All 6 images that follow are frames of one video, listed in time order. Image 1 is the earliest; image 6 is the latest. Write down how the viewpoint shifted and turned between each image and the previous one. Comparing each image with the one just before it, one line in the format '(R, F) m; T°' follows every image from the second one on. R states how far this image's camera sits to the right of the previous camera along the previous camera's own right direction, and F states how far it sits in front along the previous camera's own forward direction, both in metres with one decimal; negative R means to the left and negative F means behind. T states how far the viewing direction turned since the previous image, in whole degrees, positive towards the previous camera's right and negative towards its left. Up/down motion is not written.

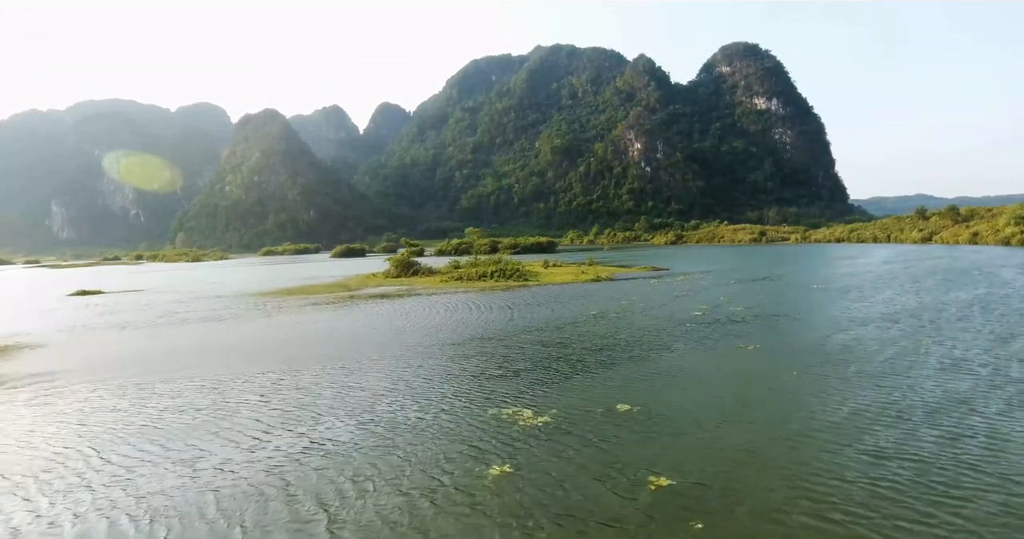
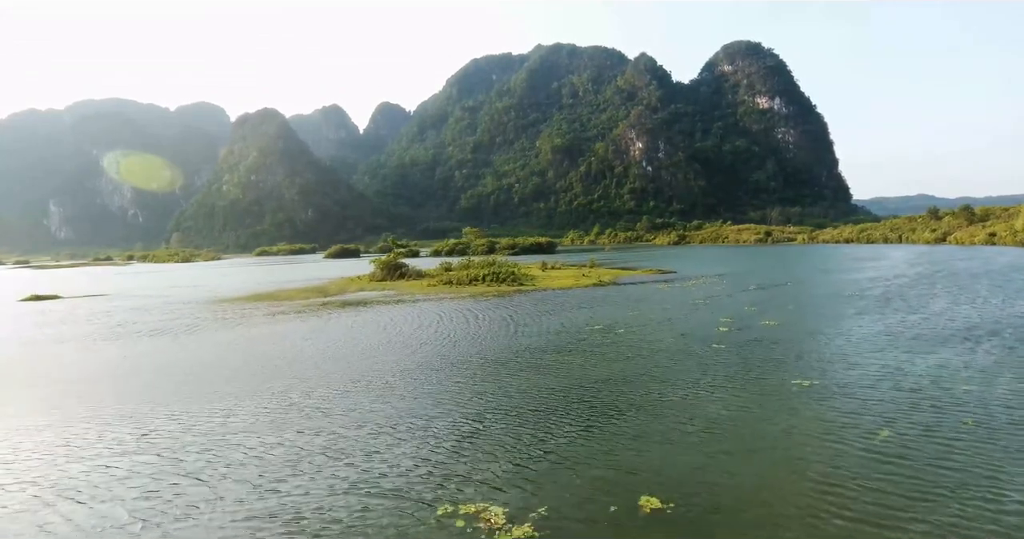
(+0.4, +4.1) m; 0°
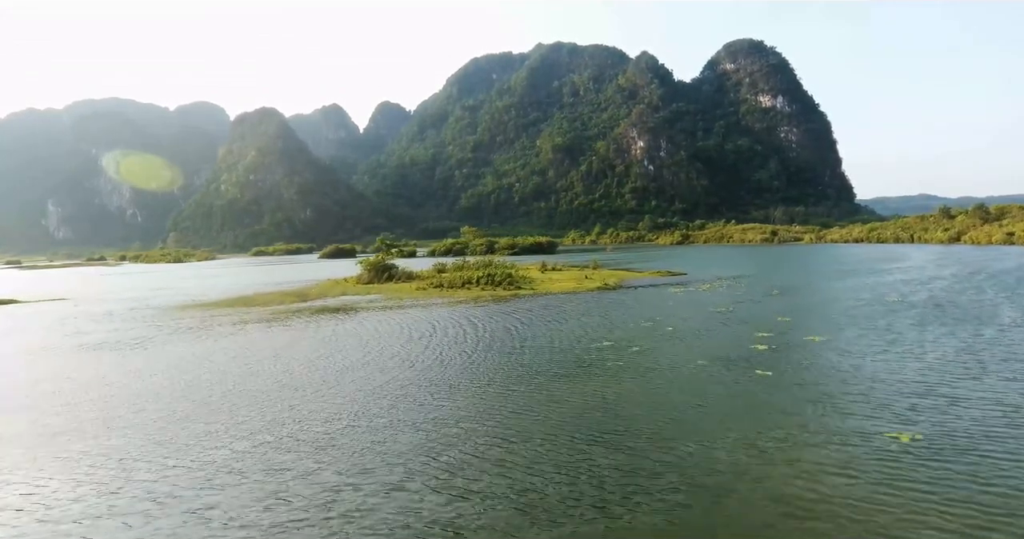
(+0.2, +3.6) m; 0°
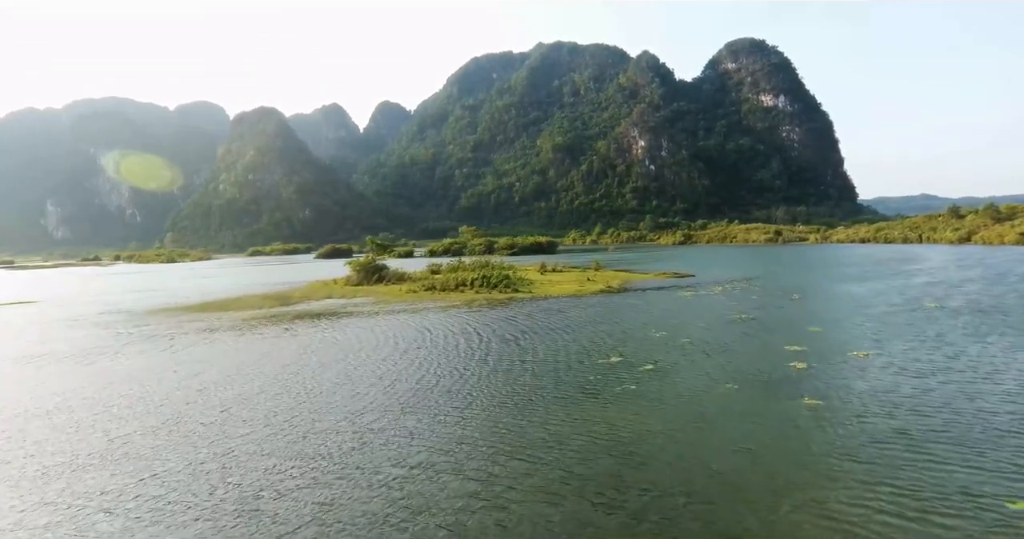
(+0.2, +2.6) m; 0°
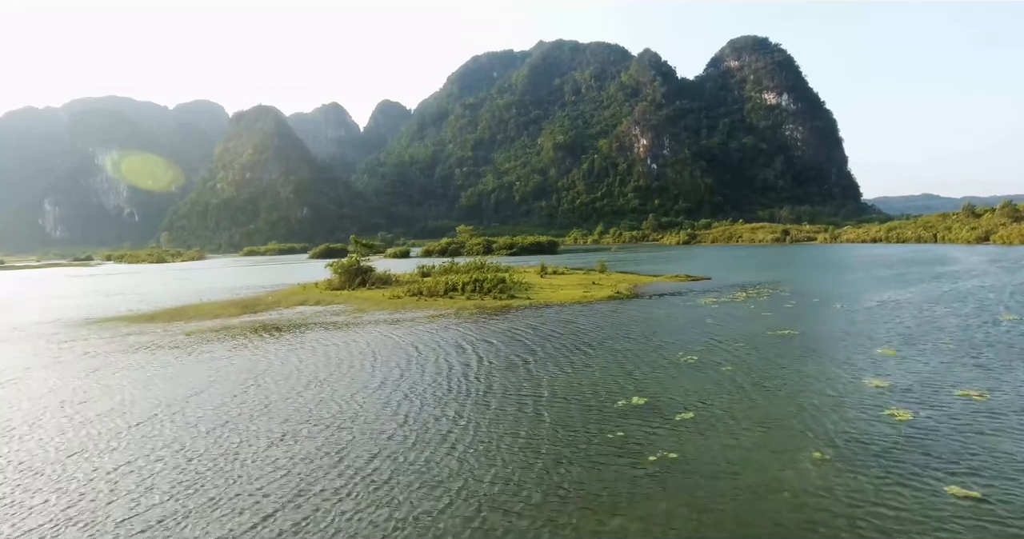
(+0.2, +4.2) m; 0°
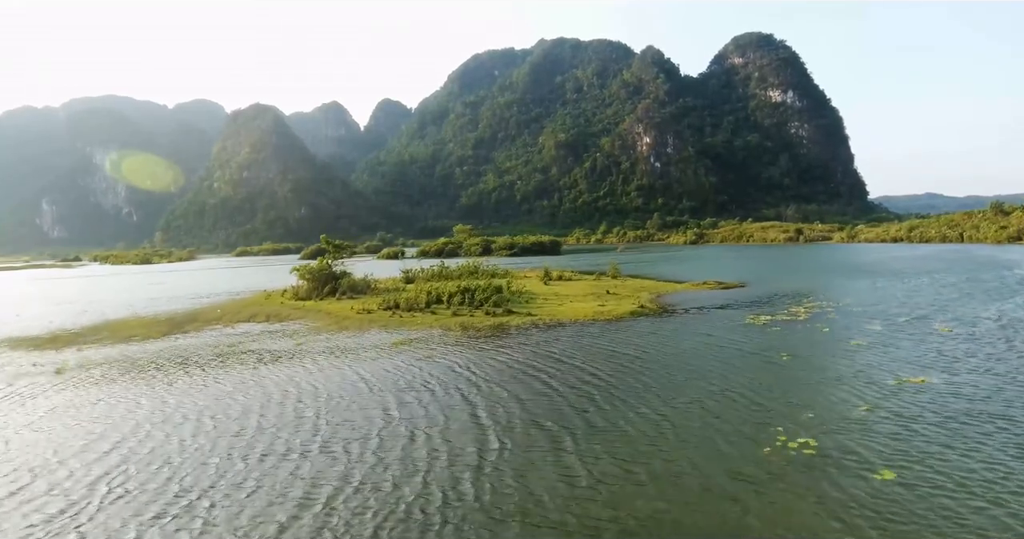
(+0.1, +6.3) m; 0°
